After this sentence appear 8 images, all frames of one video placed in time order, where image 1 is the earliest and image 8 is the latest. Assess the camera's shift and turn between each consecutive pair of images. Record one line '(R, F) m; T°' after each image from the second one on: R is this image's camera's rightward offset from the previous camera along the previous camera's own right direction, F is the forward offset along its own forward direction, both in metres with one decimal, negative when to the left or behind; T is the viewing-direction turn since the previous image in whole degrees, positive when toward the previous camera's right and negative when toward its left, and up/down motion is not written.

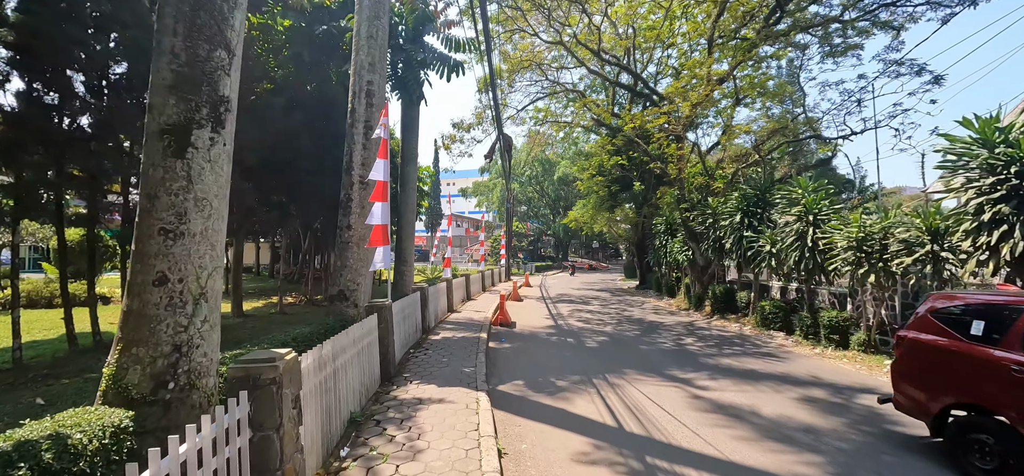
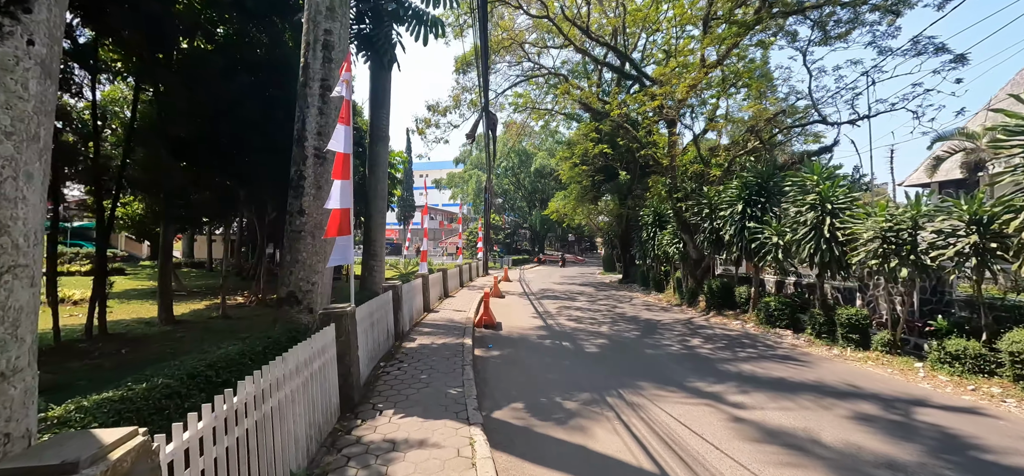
(-0.3, +1.3) m; +3°
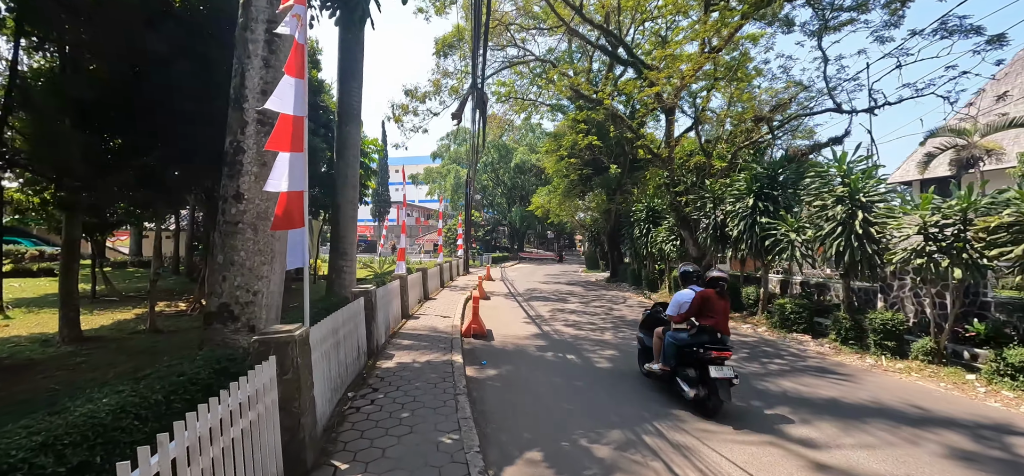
(-0.3, +1.3) m; +3°
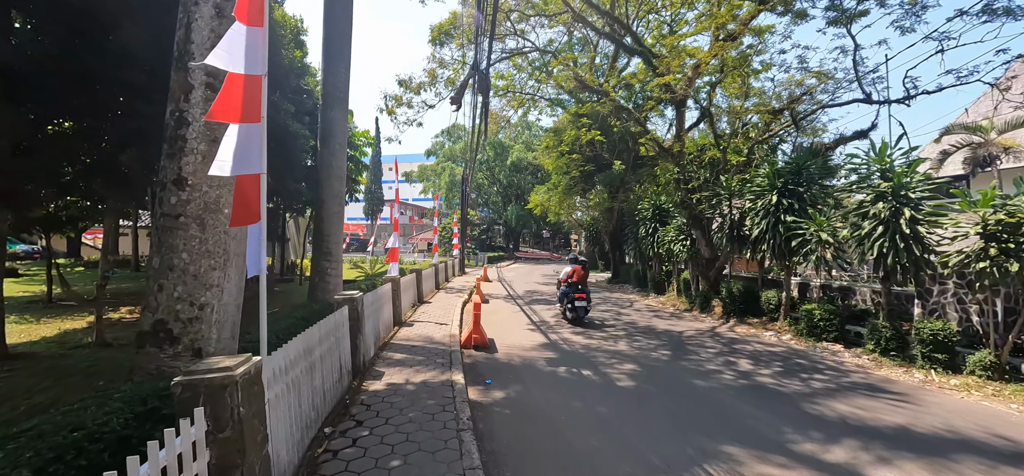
(-0.2, +0.9) m; +1°
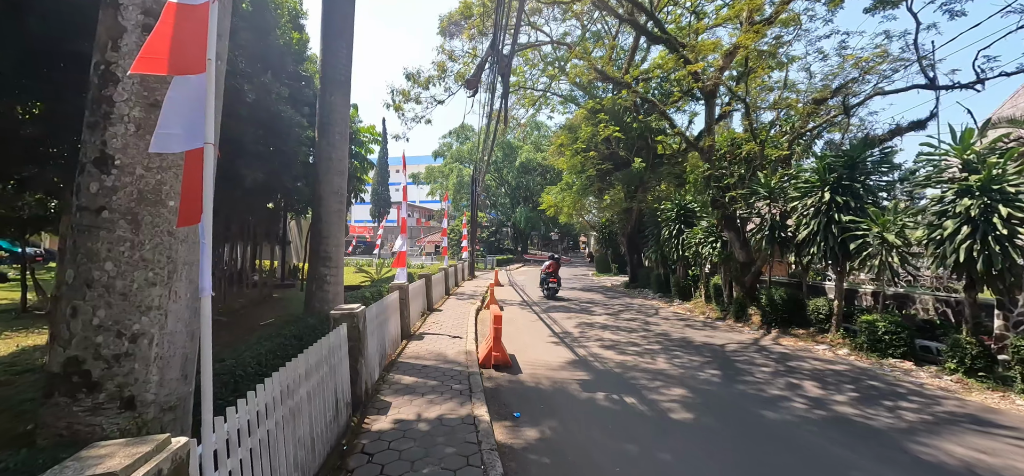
(-0.3, +1.0) m; -1°
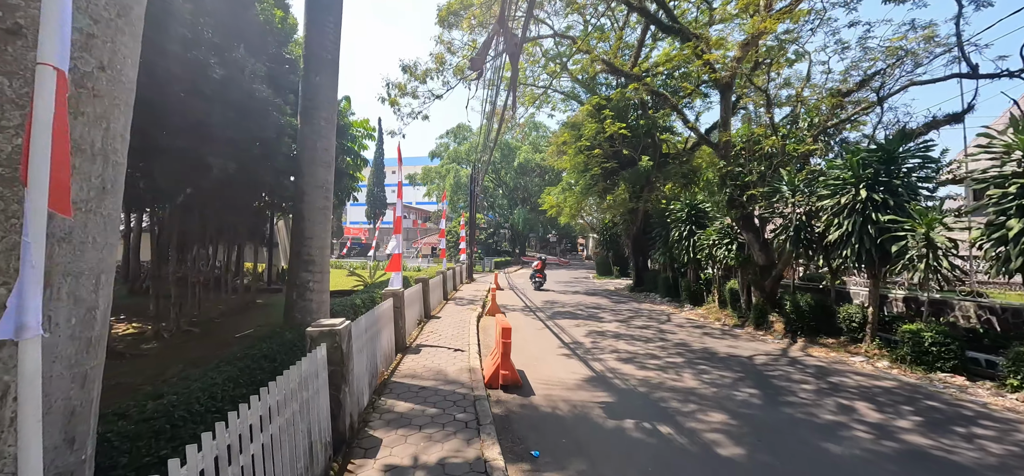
(-0.2, +0.8) m; 0°
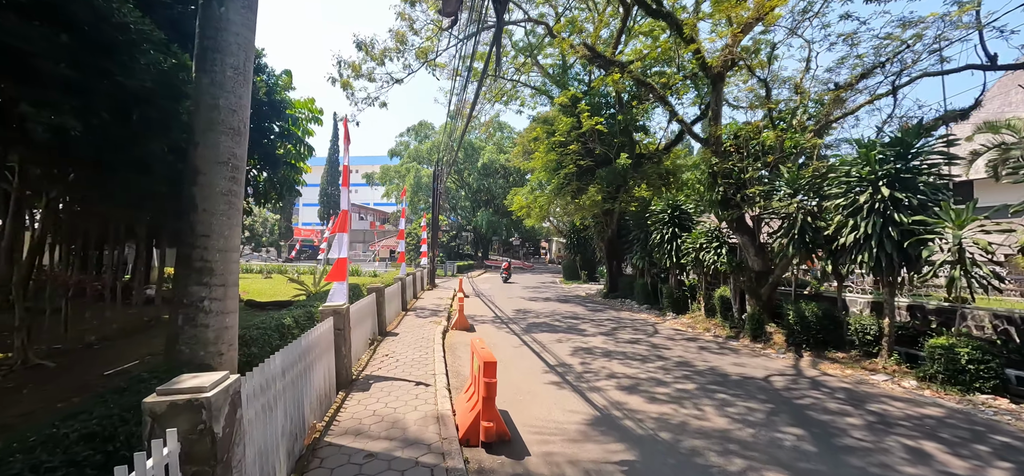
(-0.2, +1.5) m; +5°
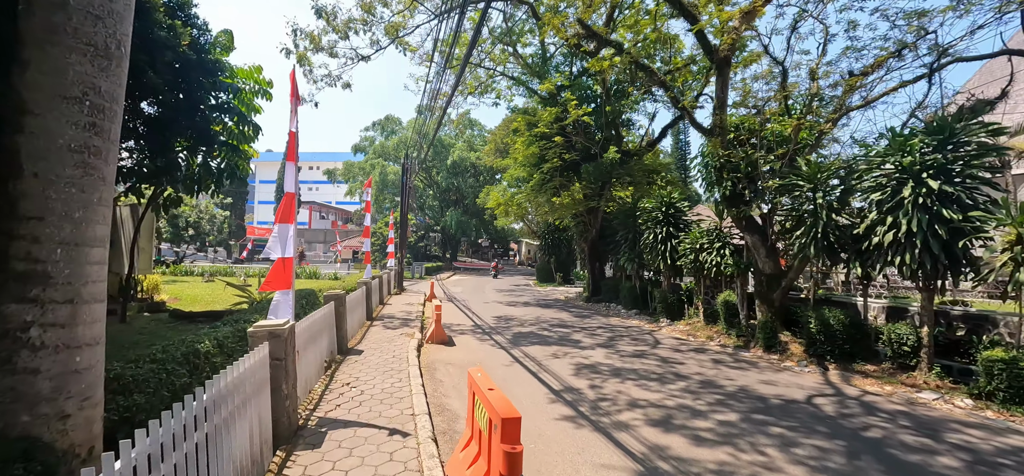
(-0.4, +1.4) m; +4°
